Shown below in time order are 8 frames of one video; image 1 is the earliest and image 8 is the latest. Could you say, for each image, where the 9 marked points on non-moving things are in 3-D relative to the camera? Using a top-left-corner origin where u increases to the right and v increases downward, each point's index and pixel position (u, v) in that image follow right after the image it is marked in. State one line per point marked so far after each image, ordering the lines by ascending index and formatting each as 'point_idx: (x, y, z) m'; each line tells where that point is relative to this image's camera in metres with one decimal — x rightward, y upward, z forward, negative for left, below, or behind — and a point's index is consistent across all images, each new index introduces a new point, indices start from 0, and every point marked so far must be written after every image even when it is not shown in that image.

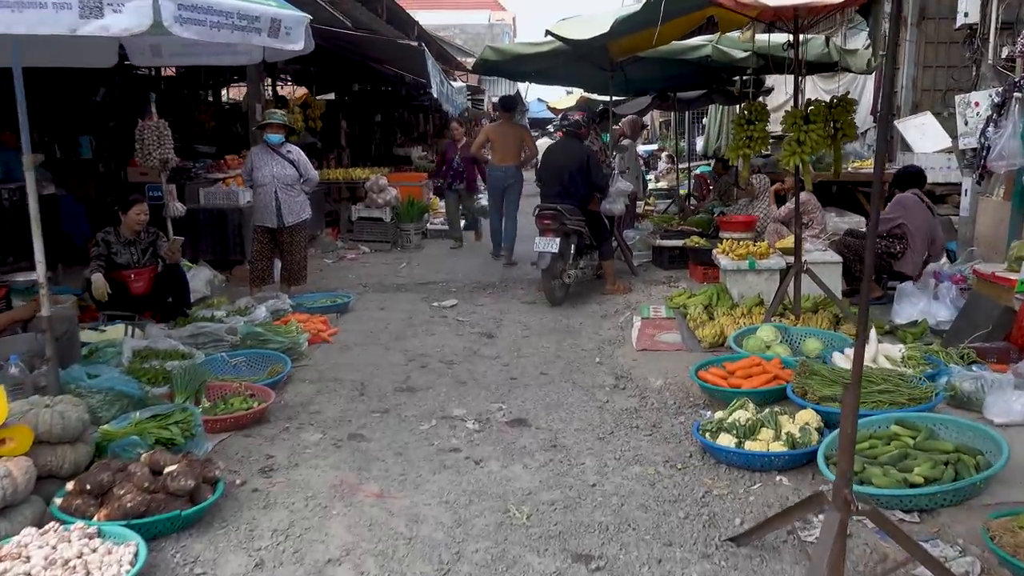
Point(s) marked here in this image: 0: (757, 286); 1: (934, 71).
0: (+2.0, 0.0, +6.9) m
1: (+5.1, +2.6, +10.2) m
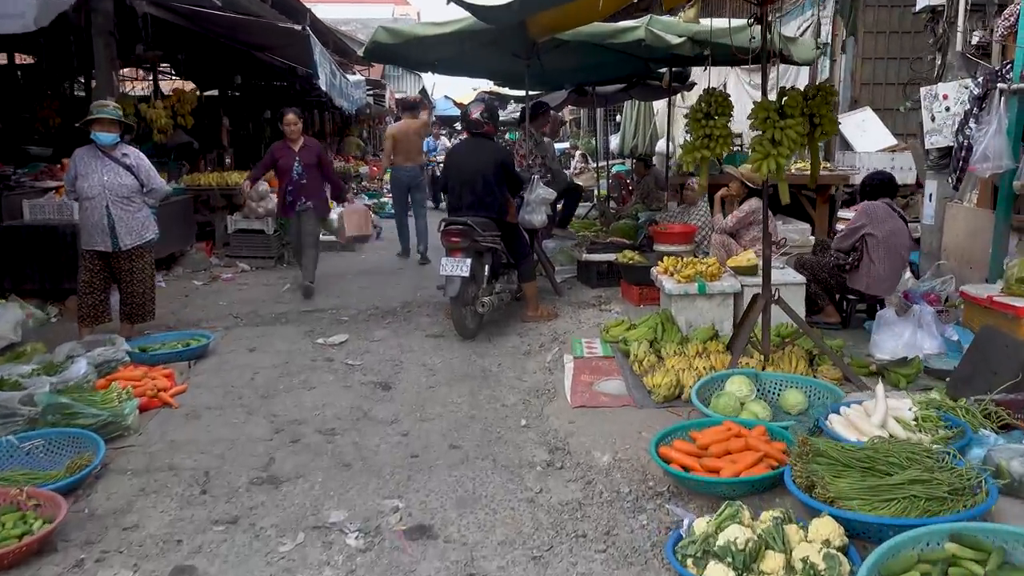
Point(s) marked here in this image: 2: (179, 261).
0: (+1.3, -0.2, +5.8) m
1: (+4.0, +2.5, +9.4) m
2: (-3.6, +0.3, +9.1) m
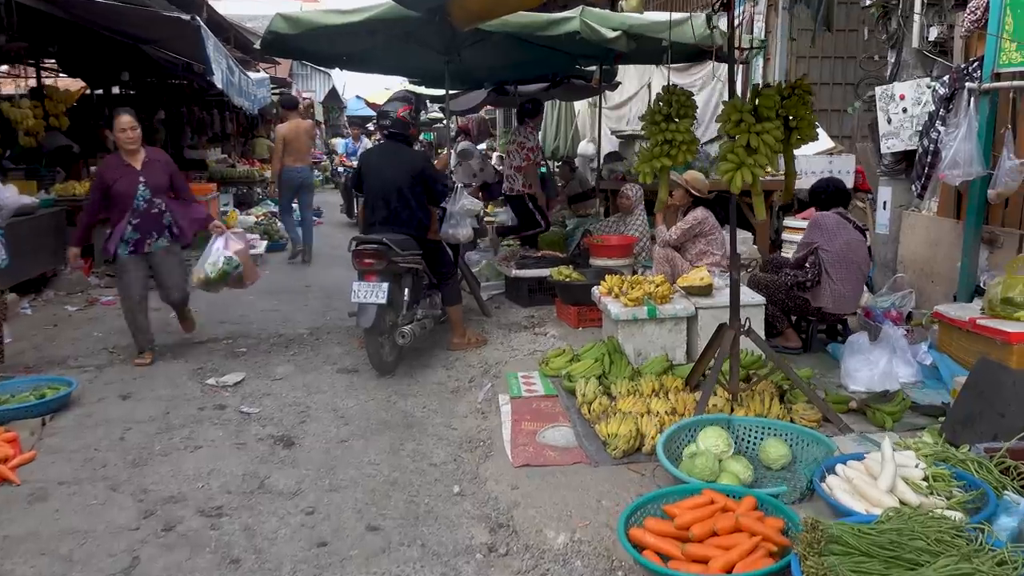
0: (+0.9, -0.3, +5.1) m
1: (+3.2, +2.4, +9.0) m
2: (-4.4, +0.1, +8.0) m
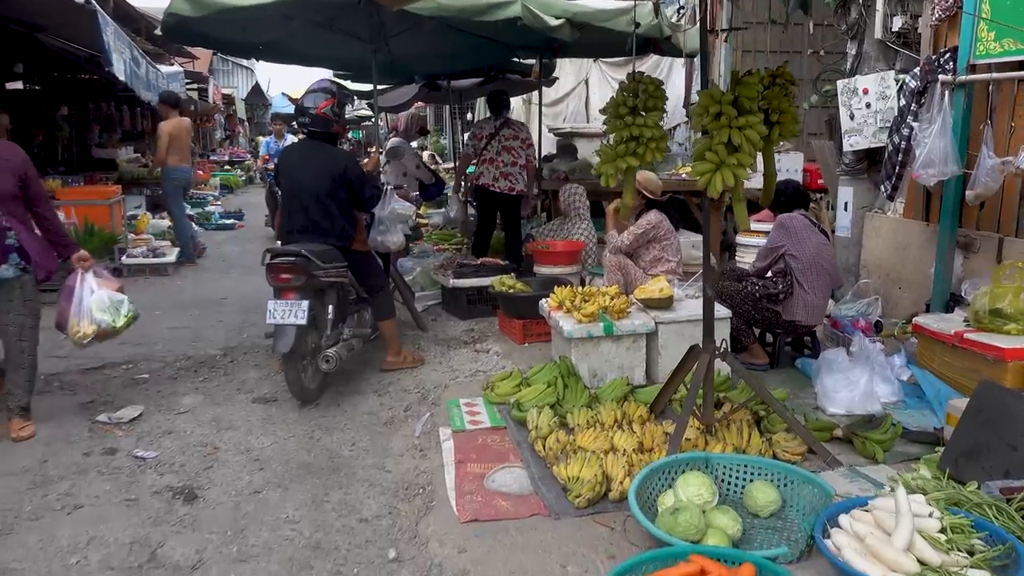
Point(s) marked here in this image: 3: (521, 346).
0: (+0.6, -0.4, +4.6) m
1: (+2.5, +2.4, +8.6) m
2: (-4.9, -0.1, +7.0) m
3: (+0.1, -0.4, +5.6) m
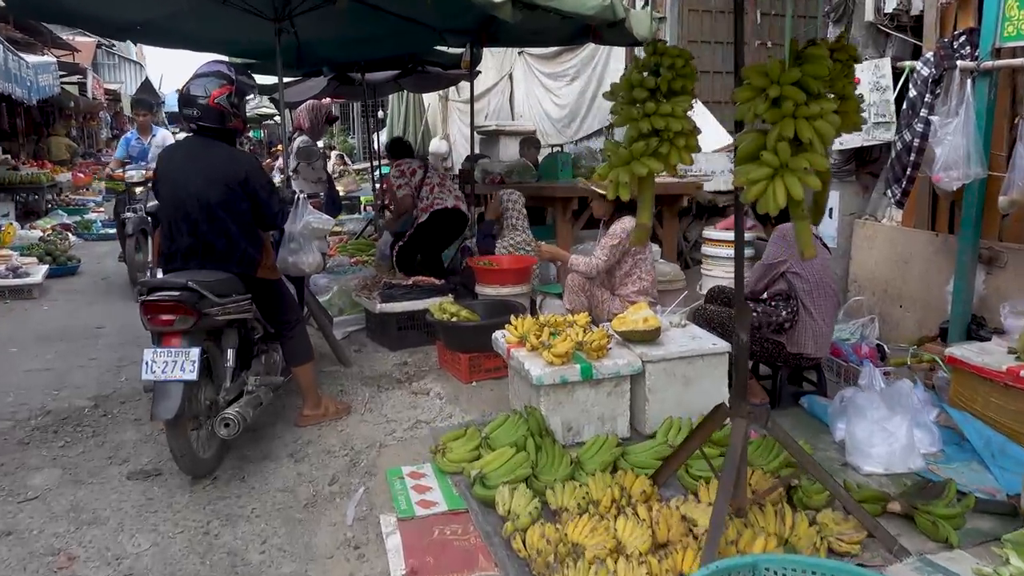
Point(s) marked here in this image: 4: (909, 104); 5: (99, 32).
0: (+0.4, -0.5, +3.7) m
1: (+1.8, +2.3, +7.9) m
2: (-5.3, -0.3, +5.6) m
3: (-0.2, -0.5, +4.6) m
4: (+2.0, +0.9, +4.3) m
5: (-2.8, +1.7, +5.6) m
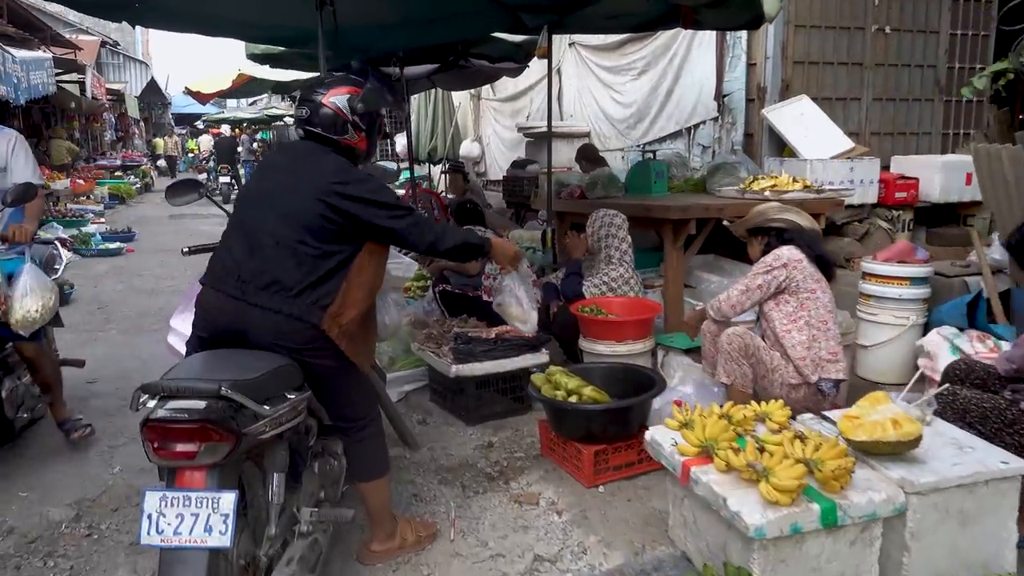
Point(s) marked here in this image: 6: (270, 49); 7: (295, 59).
0: (+0.9, -0.8, +2.4) m
1: (+2.4, +2.0, +6.6) m
2: (-4.8, -0.6, +4.3) m
3: (+0.3, -0.8, +3.3) m
4: (+2.6, +0.7, +3.0) m
5: (-2.2, +1.4, +4.4) m
6: (-2.0, +2.0, +7.1) m
7: (-1.9, +2.0, +7.3) m
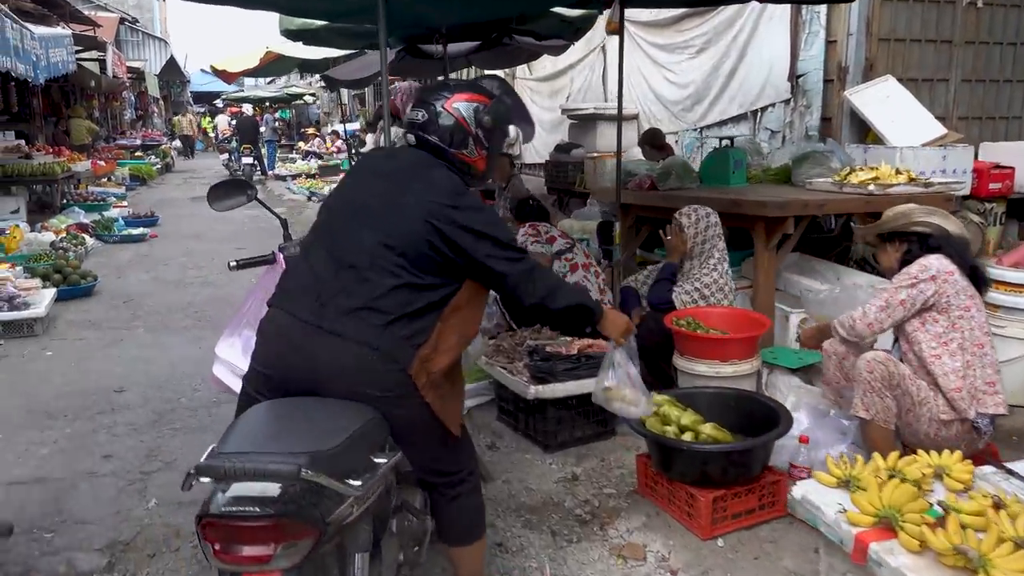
0: (+1.3, -0.9, +1.9) m
1: (+2.8, +2.0, +6.0) m
2: (-4.4, -0.6, +3.9) m
3: (+0.7, -0.9, +2.8) m
4: (+2.9, +0.6, +2.4) m
5: (-1.8, +1.4, +3.9) m
6: (-1.6, +2.1, +6.6) m
7: (-1.4, +2.0, +6.8) m
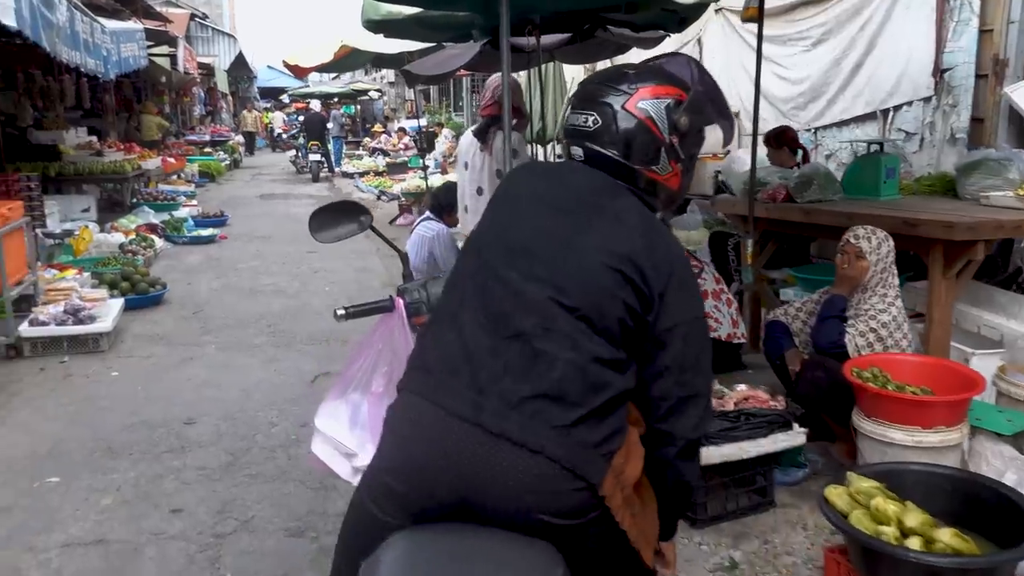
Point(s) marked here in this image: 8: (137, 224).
0: (+1.6, -1.1, +1.2) m
1: (+3.5, +1.8, +5.2) m
2: (-3.9, -0.7, +3.5) m
3: (+1.1, -1.0, +2.1) m
4: (+3.3, +0.4, +1.6) m
5: (-1.3, +1.3, +3.3) m
6: (-0.9, +2.0, +6.0) m
7: (-0.7, +1.9, +6.2) m
8: (-4.3, +0.7, +9.7) m
